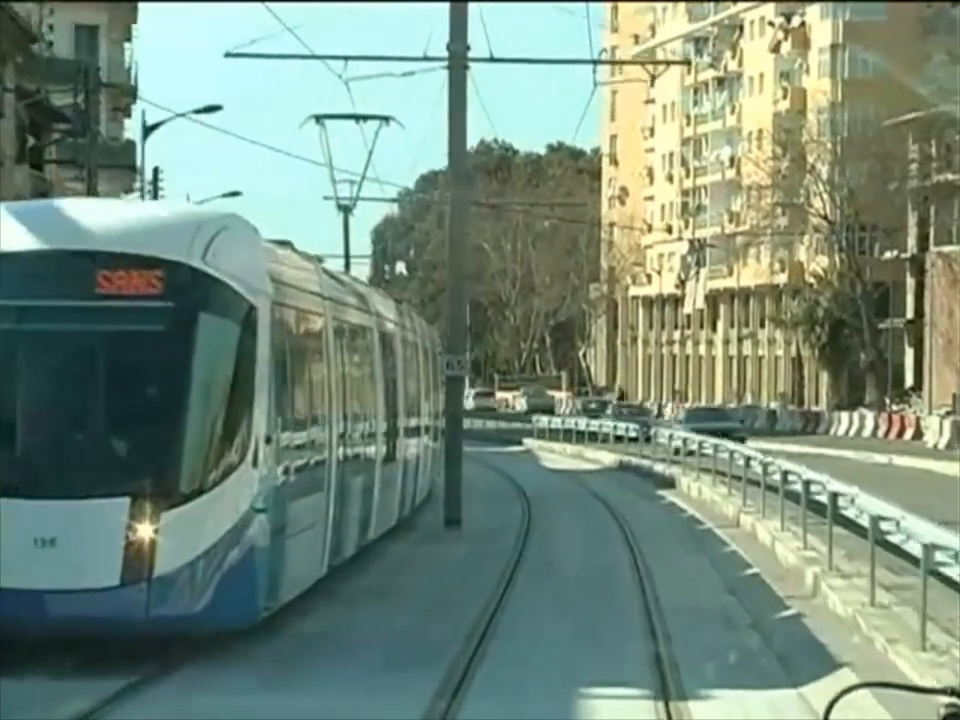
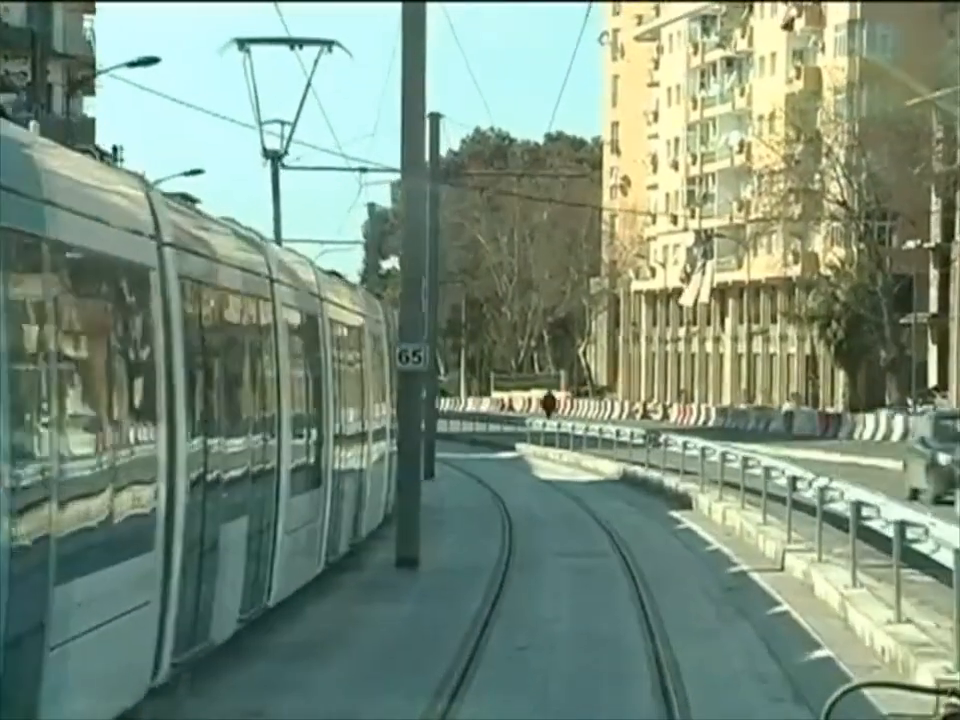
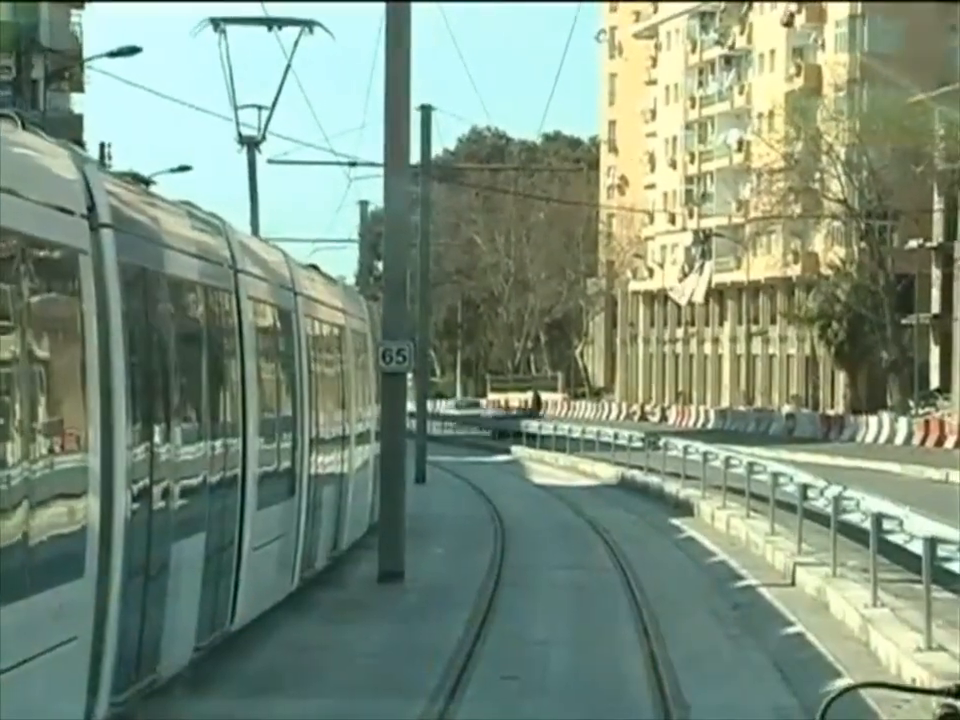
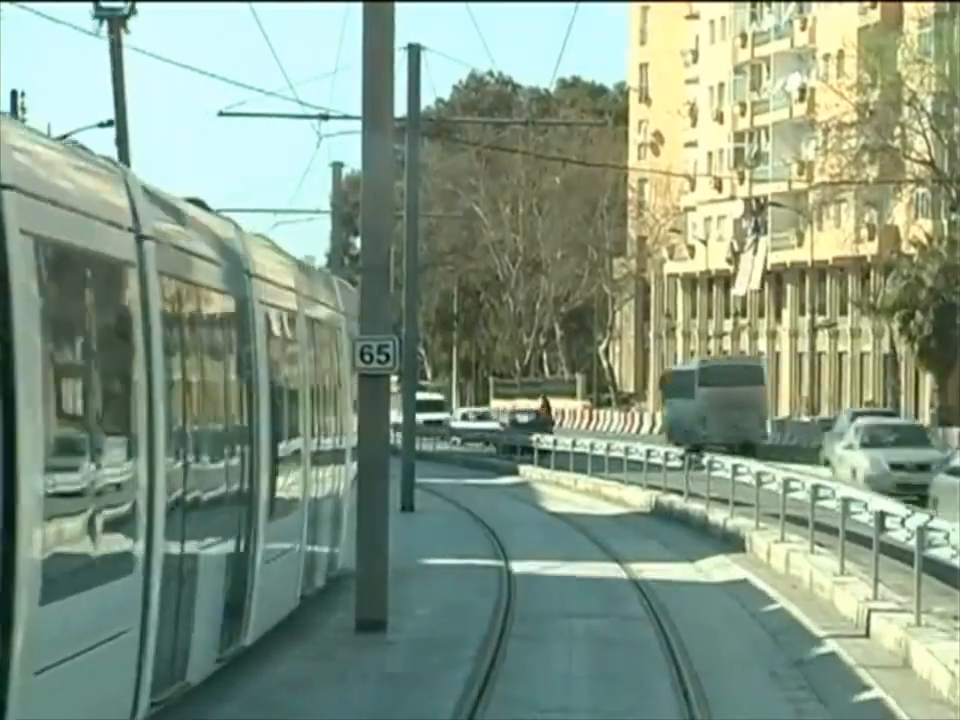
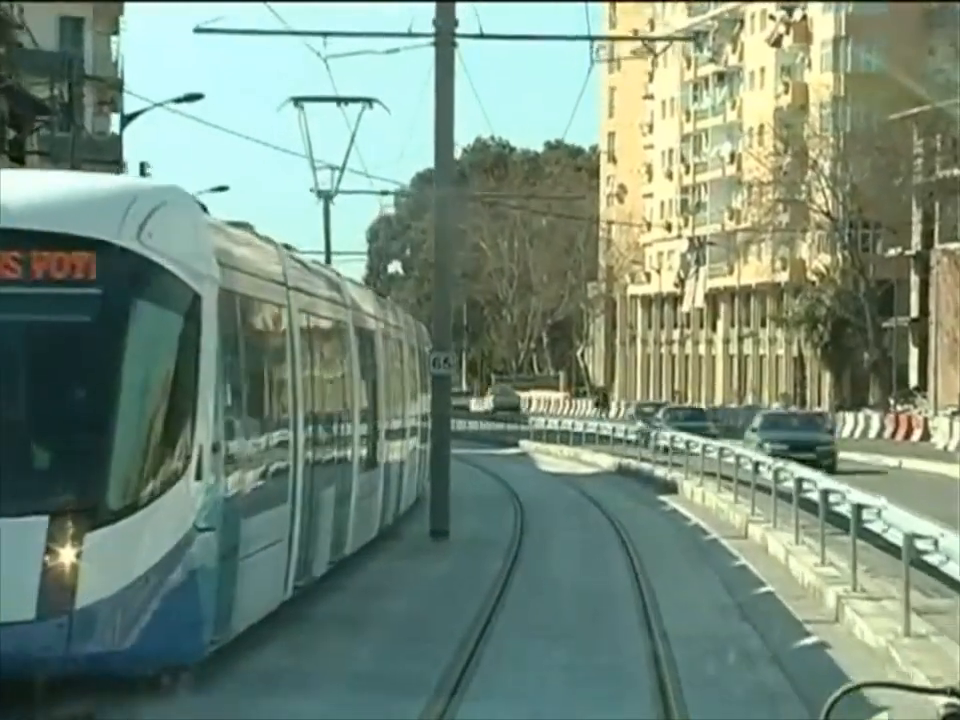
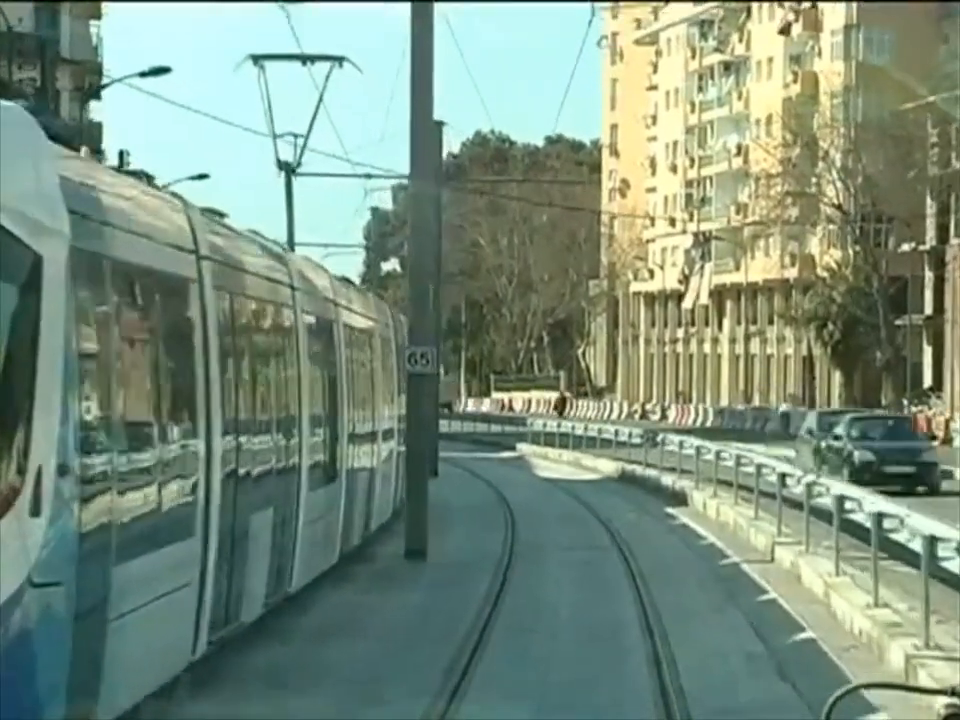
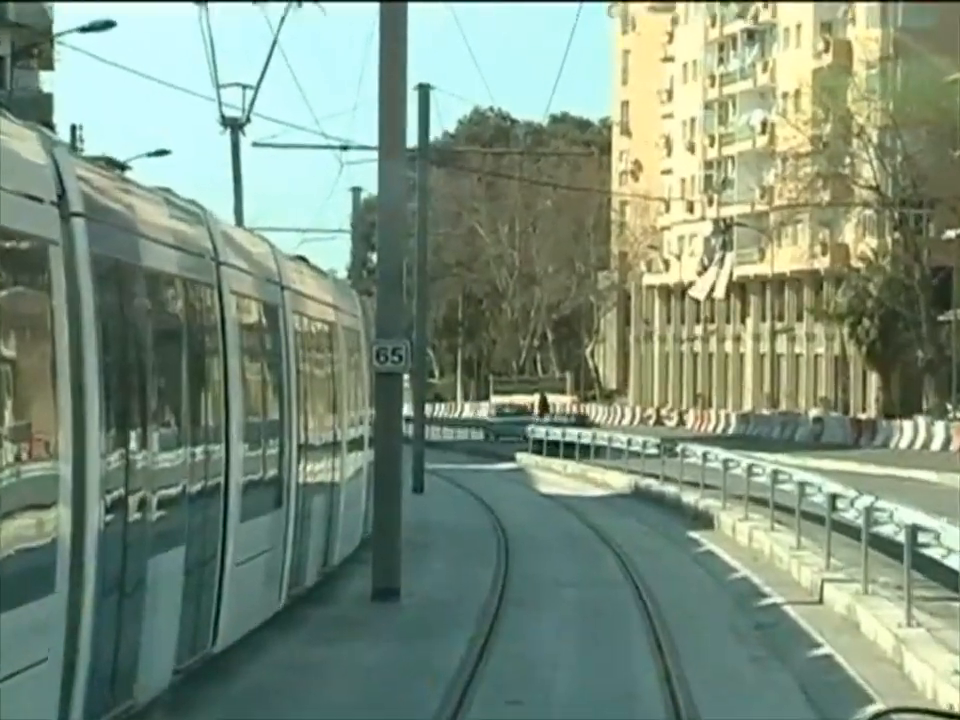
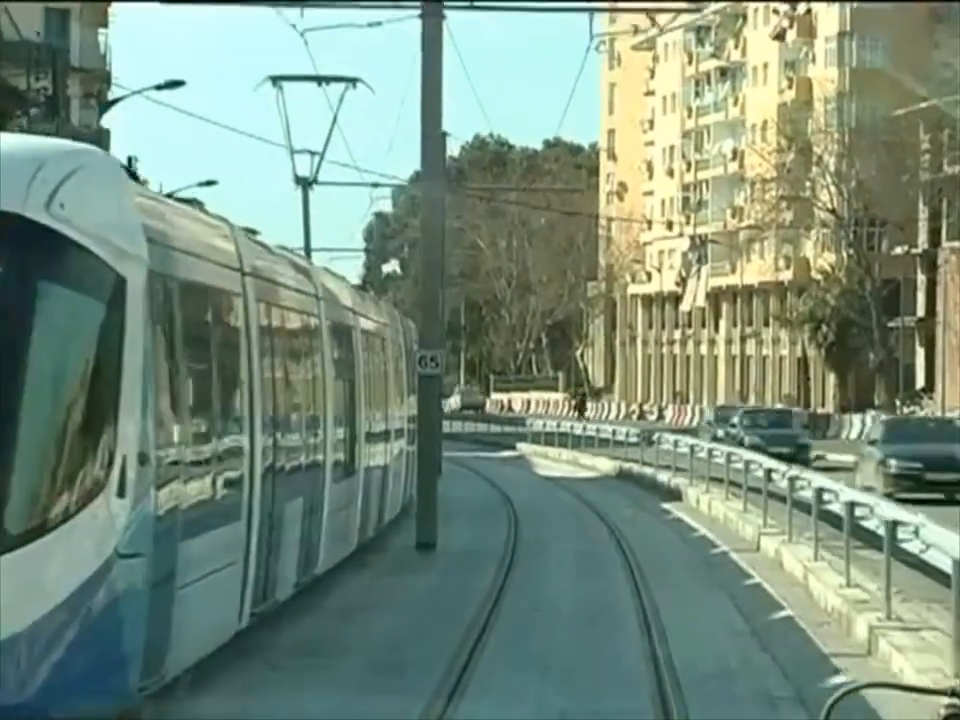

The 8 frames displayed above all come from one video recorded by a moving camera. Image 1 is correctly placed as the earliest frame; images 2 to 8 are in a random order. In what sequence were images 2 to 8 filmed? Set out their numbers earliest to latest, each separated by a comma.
5, 8, 6, 2, 3, 7, 4
